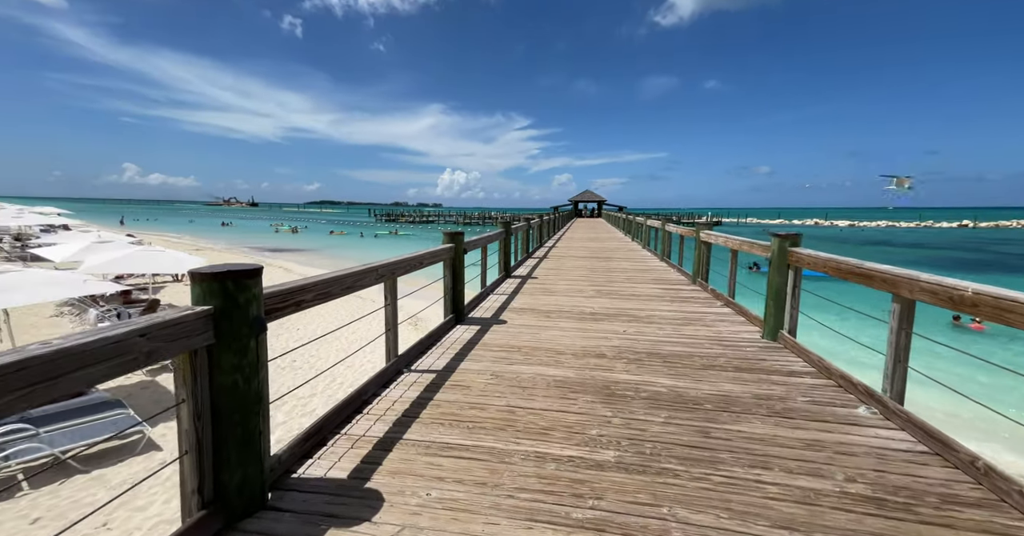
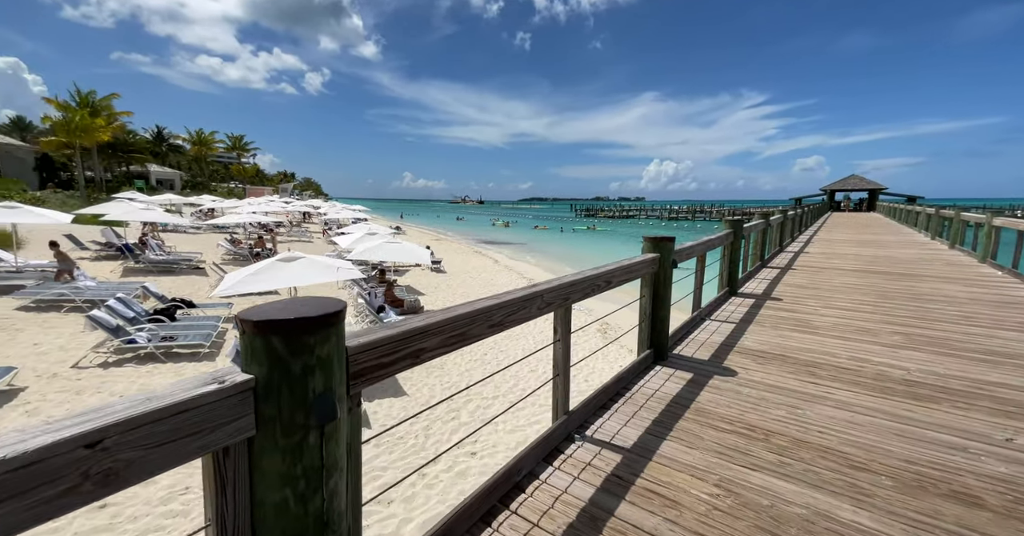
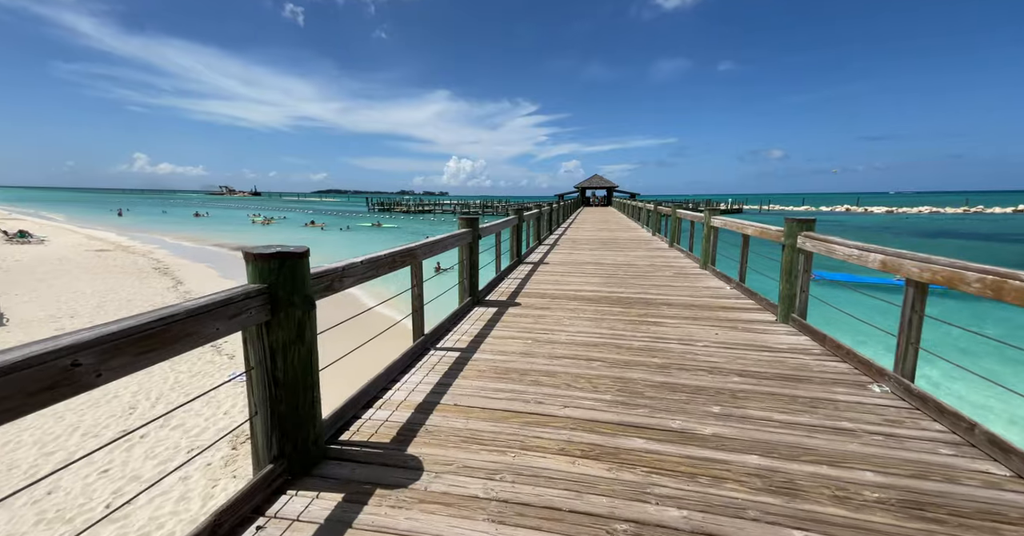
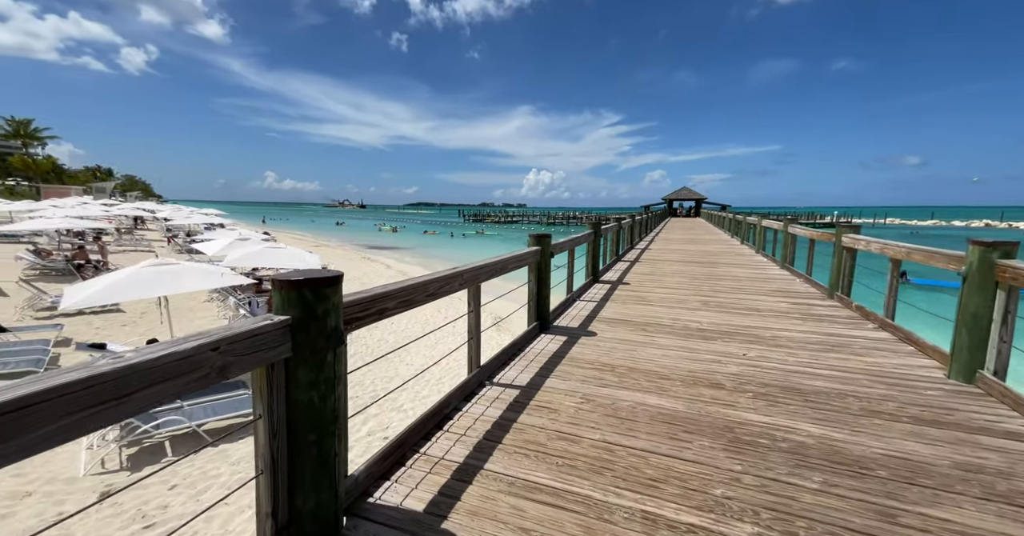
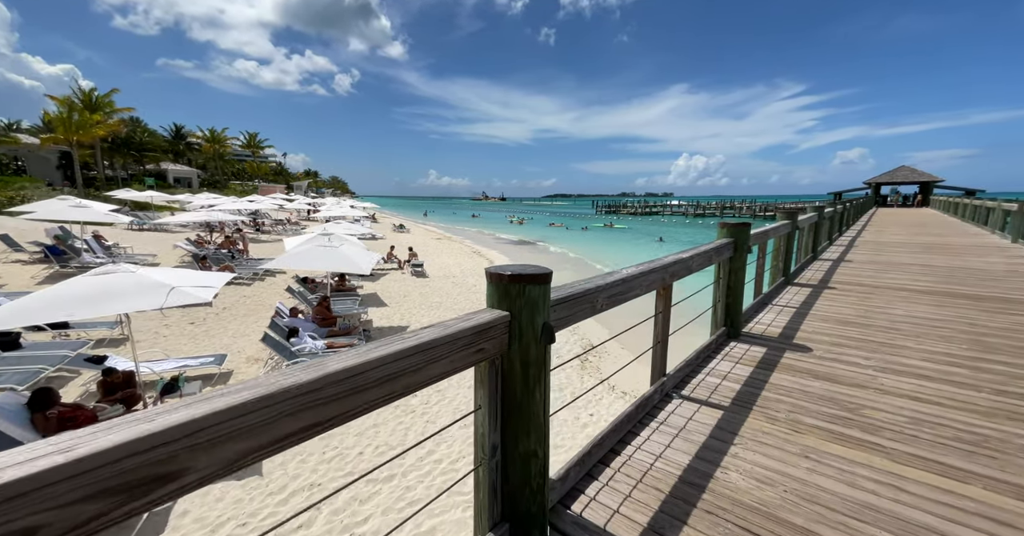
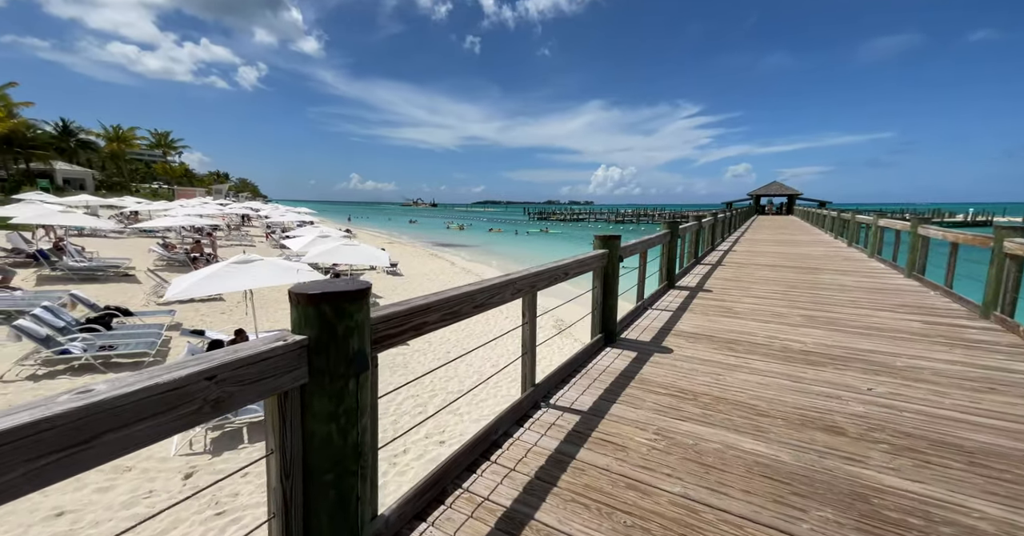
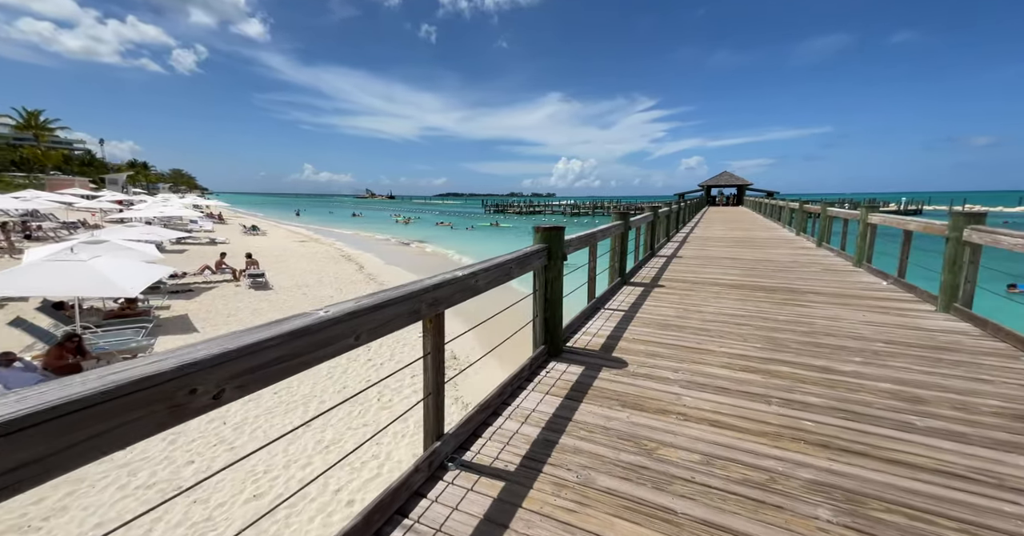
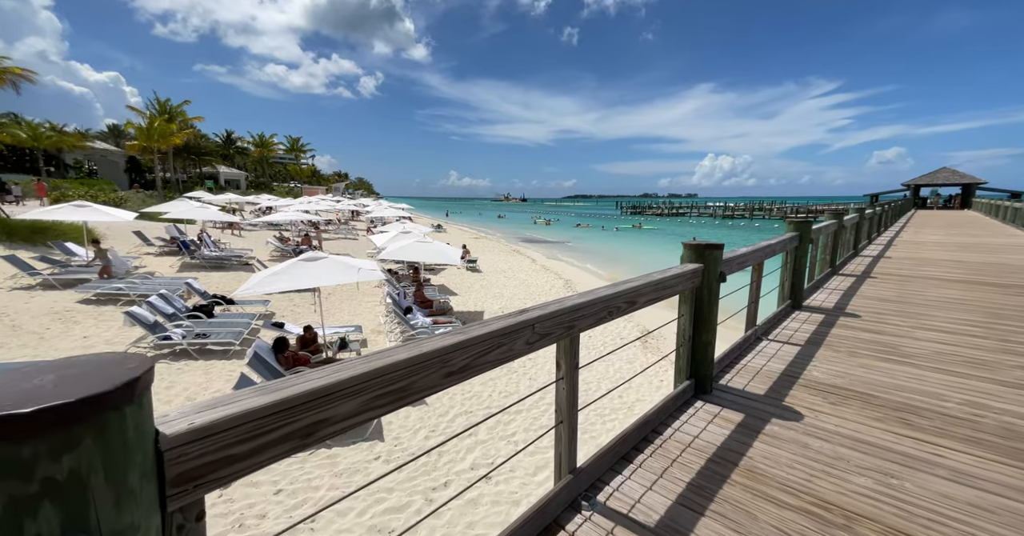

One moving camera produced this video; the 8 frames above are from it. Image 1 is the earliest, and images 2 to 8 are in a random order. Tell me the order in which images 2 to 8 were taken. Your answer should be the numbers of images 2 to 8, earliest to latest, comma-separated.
4, 6, 2, 8, 5, 7, 3
